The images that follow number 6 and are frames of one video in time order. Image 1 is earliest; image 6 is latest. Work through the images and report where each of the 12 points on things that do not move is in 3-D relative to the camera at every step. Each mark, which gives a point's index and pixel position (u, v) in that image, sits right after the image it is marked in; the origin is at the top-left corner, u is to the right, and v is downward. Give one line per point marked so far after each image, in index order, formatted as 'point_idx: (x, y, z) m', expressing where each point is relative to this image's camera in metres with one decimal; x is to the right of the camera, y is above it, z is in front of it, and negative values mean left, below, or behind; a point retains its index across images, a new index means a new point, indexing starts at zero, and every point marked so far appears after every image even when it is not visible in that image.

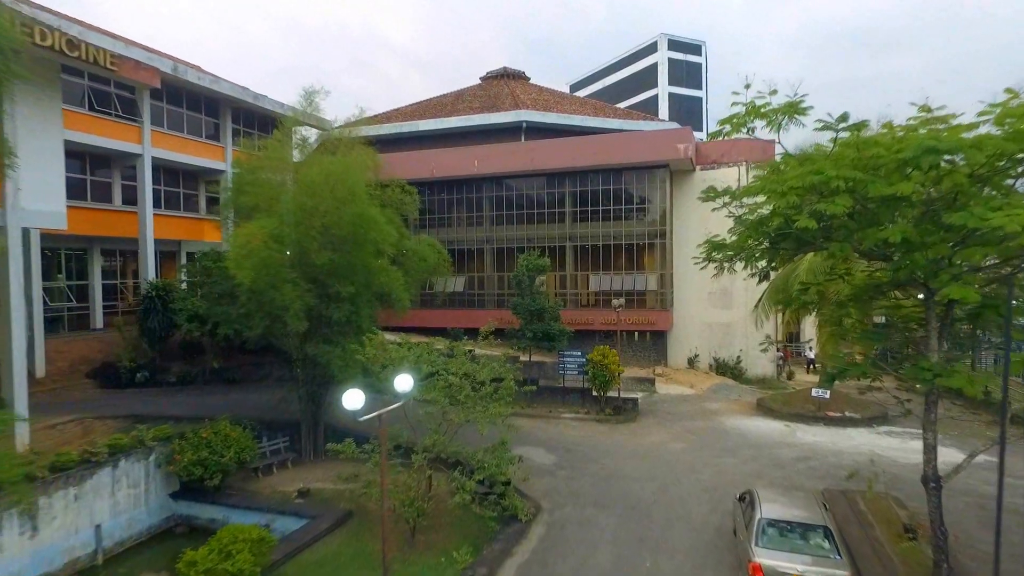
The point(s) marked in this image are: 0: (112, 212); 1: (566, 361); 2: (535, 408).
0: (-14.9, +2.8, +19.8) m
1: (+1.9, -2.6, +19.0) m
2: (+0.8, -4.3, +18.8) m
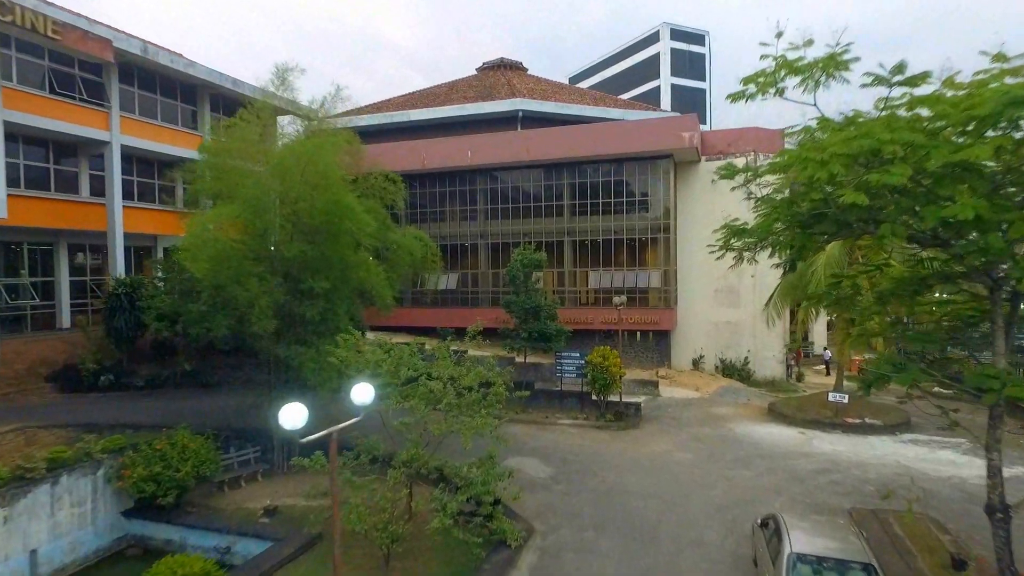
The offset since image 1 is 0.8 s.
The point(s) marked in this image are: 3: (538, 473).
0: (-15.1, +2.9, +18.5) m
1: (+1.7, -2.5, +17.7) m
2: (+0.6, -4.2, +17.5) m
3: (+0.6, -4.5, +12.8) m
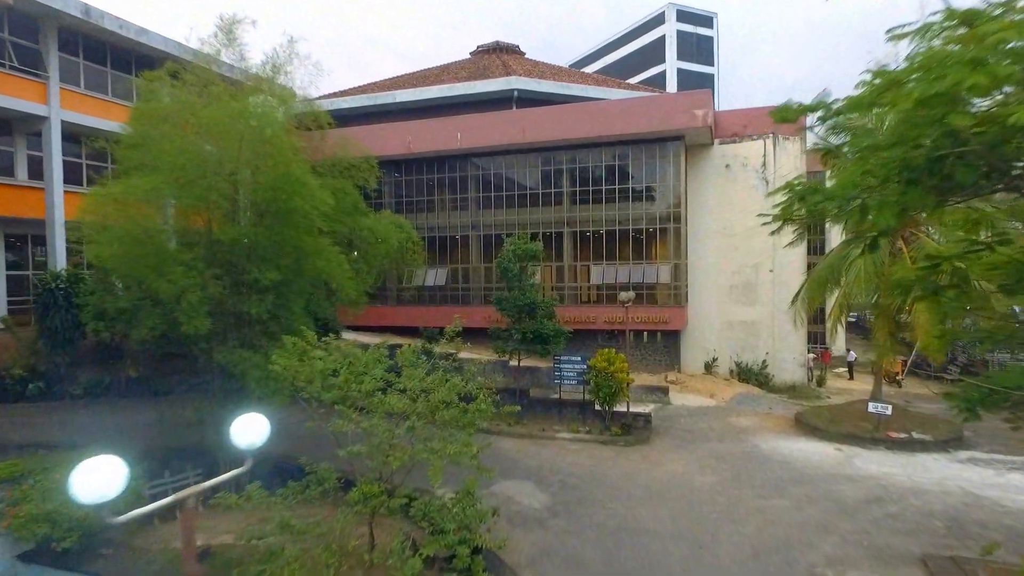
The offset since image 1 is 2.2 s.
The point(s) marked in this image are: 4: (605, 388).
0: (-15.4, +3.1, +16.4) m
1: (+1.5, -2.3, +15.6) m
2: (+0.4, -4.0, +15.4) m
3: (+0.4, -4.3, +10.7) m
4: (+2.5, -2.7, +14.5) m
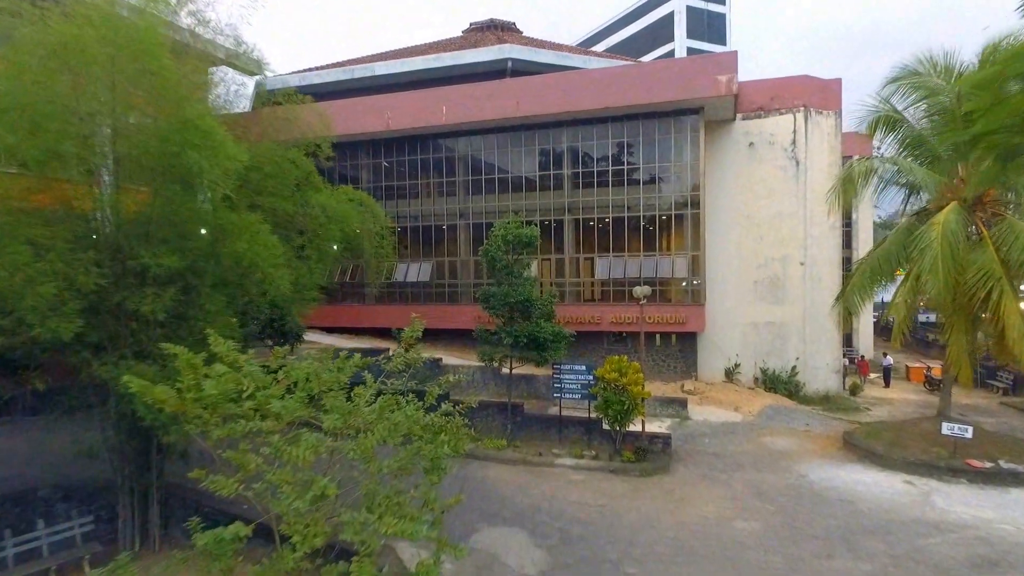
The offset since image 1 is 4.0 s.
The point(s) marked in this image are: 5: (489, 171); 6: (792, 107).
0: (-15.6, +3.2, +13.7) m
1: (+1.2, -2.2, +12.9) m
2: (+0.1, -3.9, +12.7) m
3: (+0.2, -4.2, +8.0) m
4: (+2.3, -2.6, +11.8) m
5: (-0.8, +4.3, +19.7) m
6: (+9.7, +6.3, +18.3) m
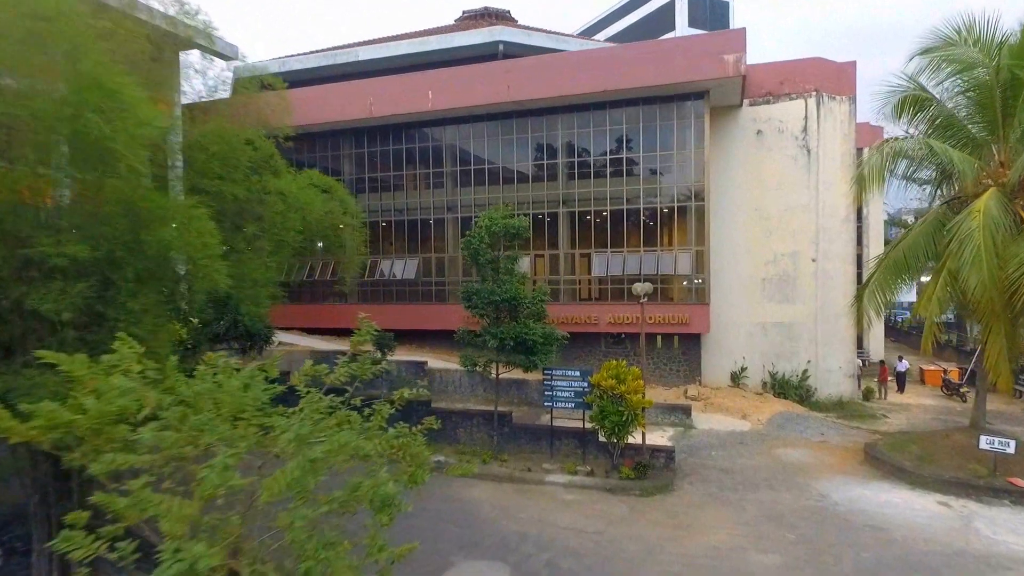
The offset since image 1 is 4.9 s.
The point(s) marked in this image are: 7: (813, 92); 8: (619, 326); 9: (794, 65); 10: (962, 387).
0: (-15.9, +3.3, +12.4) m
1: (+0.9, -2.1, +11.6) m
2: (-0.2, -3.8, +11.4) m
3: (-0.1, -4.1, +6.7) m
4: (+2.0, -2.5, +10.6) m
5: (-1.1, +4.4, +18.4) m
6: (+9.4, +6.4, +17.1) m
7: (+9.7, +6.3, +17.0) m
8: (+3.5, -1.3, +17.3) m
9: (+9.2, +7.3, +17.2) m
10: (+15.6, -3.4, +18.4) m
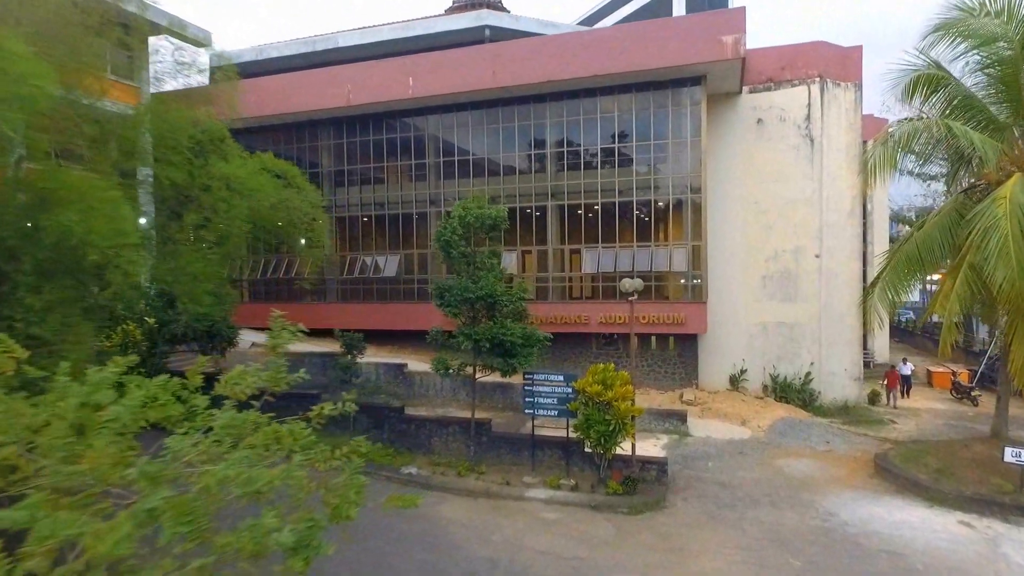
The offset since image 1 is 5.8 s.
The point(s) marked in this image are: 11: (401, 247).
0: (-16.4, +3.3, +11.4) m
1: (+0.5, -2.1, +10.6) m
2: (-0.6, -3.7, +10.4) m
3: (-0.6, -4.0, +5.7) m
4: (+1.6, -2.5, +9.6) m
5: (-1.6, +4.5, +17.5) m
6: (+8.9, +6.4, +16.1) m
7: (+9.2, +6.4, +16.1) m
8: (+3.0, -1.2, +16.3) m
9: (+8.7, +7.3, +16.2) m
10: (+15.2, -3.3, +17.4) m
11: (-3.8, +1.4, +18.2) m
